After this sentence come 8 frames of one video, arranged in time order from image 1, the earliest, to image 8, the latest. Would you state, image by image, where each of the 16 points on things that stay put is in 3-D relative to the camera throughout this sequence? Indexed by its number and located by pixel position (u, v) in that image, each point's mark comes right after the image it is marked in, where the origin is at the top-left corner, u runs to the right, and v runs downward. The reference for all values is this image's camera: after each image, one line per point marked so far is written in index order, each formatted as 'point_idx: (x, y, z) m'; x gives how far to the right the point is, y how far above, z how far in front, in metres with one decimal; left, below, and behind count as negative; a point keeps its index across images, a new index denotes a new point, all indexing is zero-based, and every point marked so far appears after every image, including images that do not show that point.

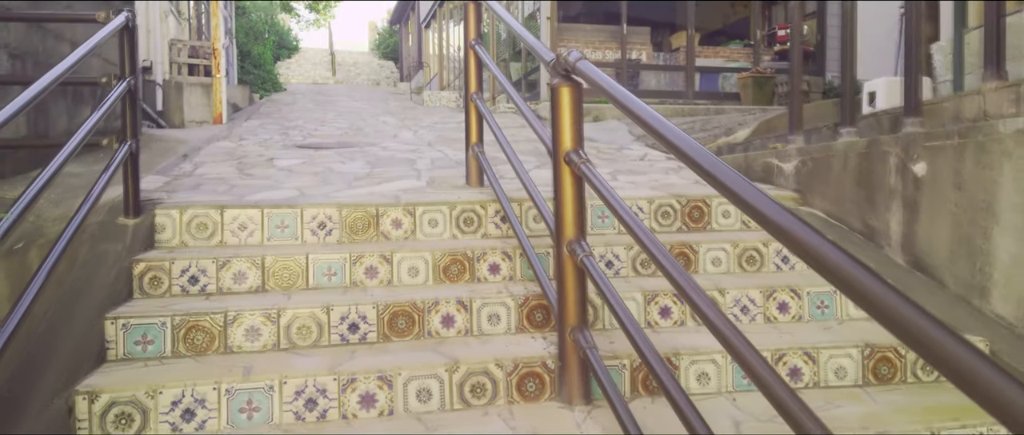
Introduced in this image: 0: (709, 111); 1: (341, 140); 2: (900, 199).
0: (+2.8, +1.5, +10.5) m
1: (-1.8, +0.8, +7.6) m
2: (+1.9, +0.1, +3.7) m
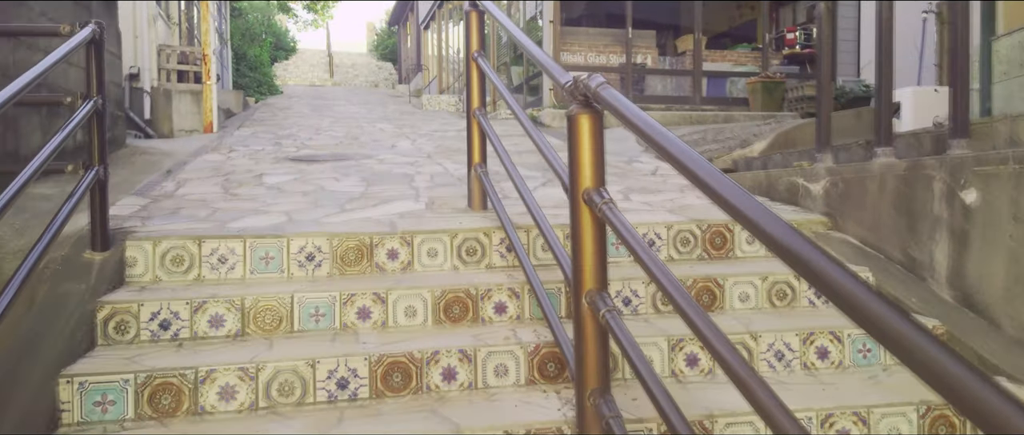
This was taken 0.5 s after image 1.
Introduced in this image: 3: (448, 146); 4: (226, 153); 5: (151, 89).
0: (+2.8, +1.4, +10.2) m
1: (-1.7, +0.6, +7.3) m
2: (+2.0, 0.0, +3.3) m
3: (-0.7, +0.8, +7.9) m
4: (-2.6, +0.6, +6.8) m
5: (-4.2, +1.5, +8.6) m
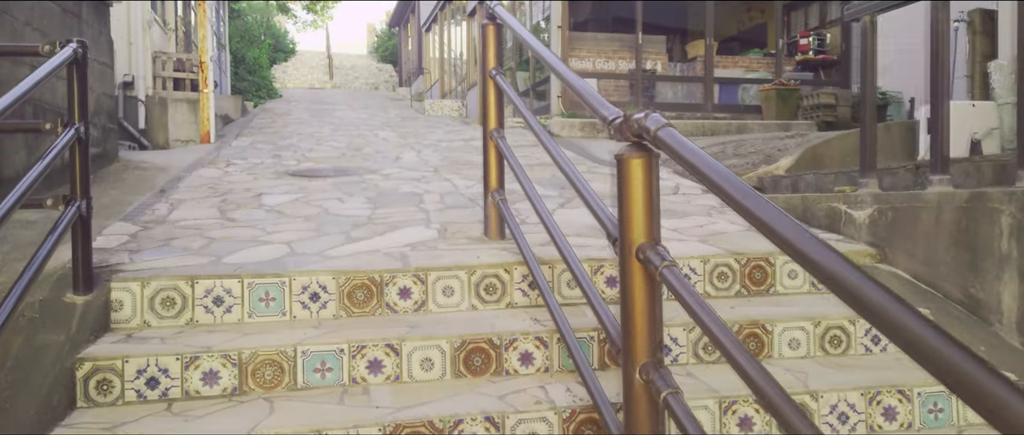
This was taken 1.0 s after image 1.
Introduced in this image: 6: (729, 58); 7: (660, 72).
0: (+2.9, +1.2, +9.9) m
1: (-1.6, +0.5, +7.0) m
2: (+2.1, -0.2, +3.0) m
3: (-0.6, +0.6, +7.6) m
4: (-2.5, +0.4, +6.5) m
5: (-4.1, +1.3, +8.3) m
6: (+3.3, +2.4, +11.3) m
7: (+2.2, +2.2, +11.0) m
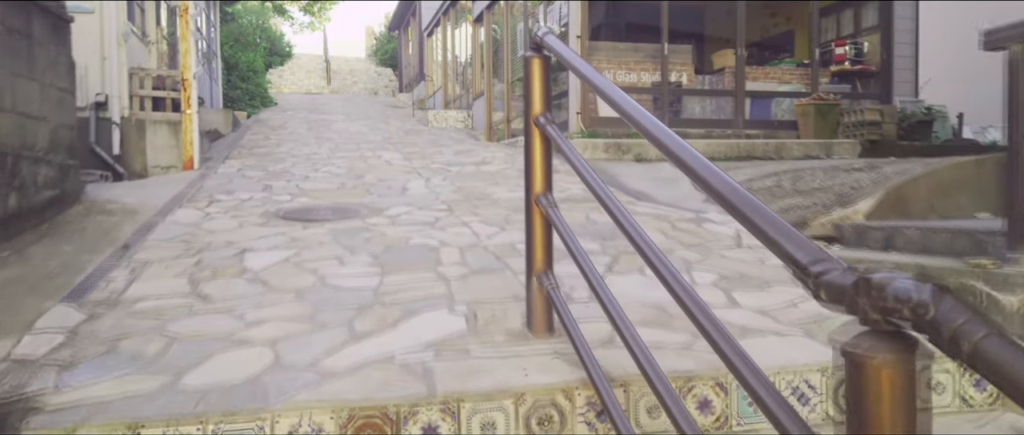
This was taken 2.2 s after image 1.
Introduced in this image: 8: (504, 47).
0: (+3.1, +0.9, +9.0) m
1: (-1.4, +0.1, +6.1) m
2: (+2.3, -0.6, +2.2) m
3: (-0.4, +0.2, +6.7) m
4: (-2.3, +0.1, +5.6) m
5: (-3.9, +1.0, +7.4) m
6: (+3.5, +2.1, +10.4) m
7: (+2.4, +1.8, +10.2) m
8: (-0.2, +3.0, +13.2) m
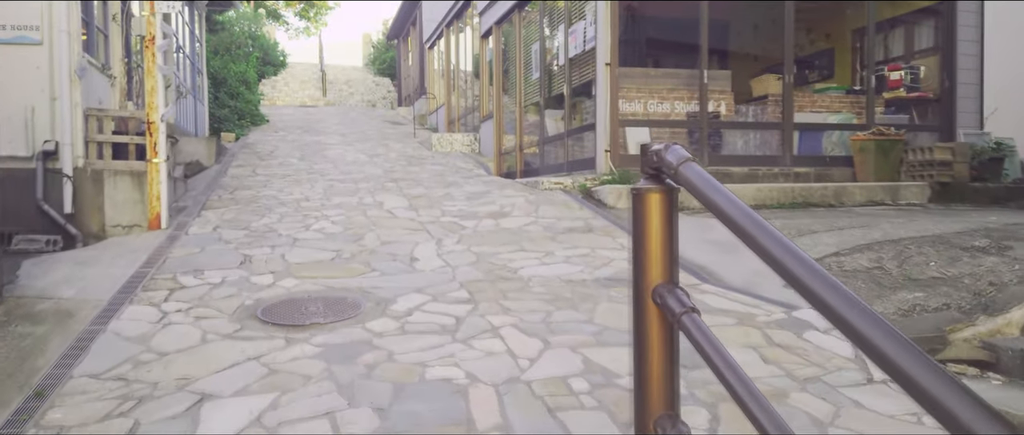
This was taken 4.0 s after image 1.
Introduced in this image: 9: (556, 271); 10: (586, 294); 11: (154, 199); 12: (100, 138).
0: (+3.3, +0.3, +7.9) m
1: (-1.2, -0.4, +4.9) m
2: (+2.5, -1.1, +1.0) m
3: (-0.2, -0.3, +5.6) m
4: (-2.1, -0.5, +4.5) m
5: (-3.7, +0.4, +6.2) m
6: (+3.7, +1.5, +9.3) m
7: (+2.6, +1.2, +9.0) m
8: (0.0, +2.4, +12.0) m
9: (+0.3, -0.4, +5.3) m
10: (+0.5, -0.5, +4.7) m
11: (-3.1, +0.2, +6.4) m
12: (-3.5, +0.7, +6.4) m
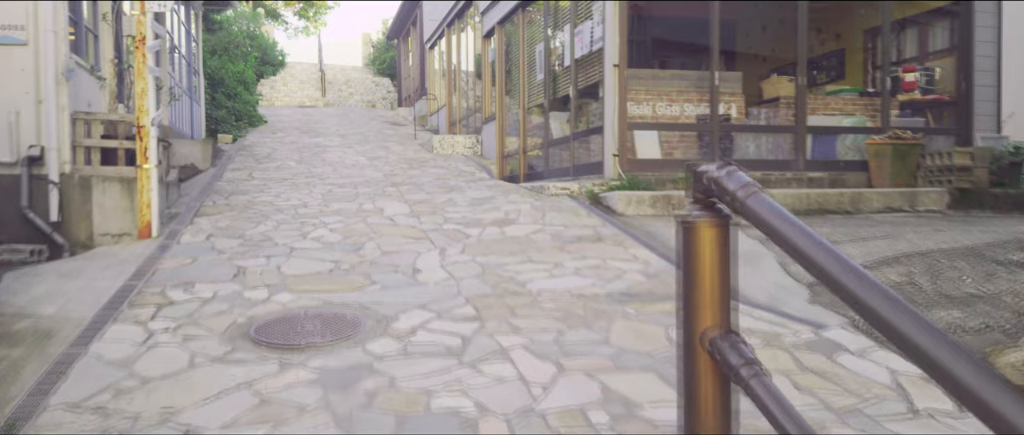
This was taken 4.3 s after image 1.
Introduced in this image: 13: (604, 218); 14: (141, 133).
0: (+3.4, +0.2, +7.6) m
1: (-1.2, -0.5, +4.7) m
2: (+2.6, -1.2, +0.7) m
3: (-0.1, -0.4, +5.3) m
4: (-2.0, -0.6, +4.2) m
5: (-3.6, +0.3, +6.0) m
6: (+3.7, +1.4, +9.0) m
7: (+2.6, +1.2, +8.7) m
8: (+0.1, +2.4, +11.7) m
9: (+0.4, -0.5, +5.0) m
10: (+0.5, -0.6, +4.4) m
11: (-3.0, +0.1, +6.1) m
12: (-3.5, +0.6, +6.1) m
13: (+0.9, 0.0, +6.9) m
14: (-3.1, +0.7, +6.1) m
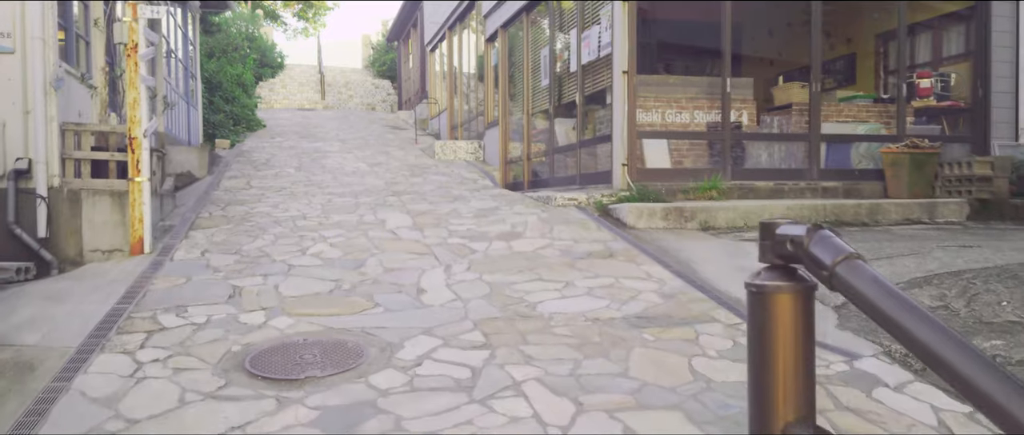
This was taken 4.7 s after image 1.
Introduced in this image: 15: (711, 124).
0: (+3.5, +0.1, +7.3) m
1: (-1.1, -0.6, +4.4) m
2: (+2.6, -1.3, +0.5) m
3: (0.0, -0.5, +5.1) m
4: (-2.0, -0.7, +3.9) m
5: (-3.5, +0.2, +5.7) m
6: (+3.8, +1.3, +8.8) m
7: (+2.7, +1.0, +8.5) m
8: (+0.2, +2.2, +11.5) m
9: (+0.4, -0.6, +4.8) m
10: (+0.6, -0.7, +4.2) m
11: (-3.0, 0.0, +5.9) m
12: (-3.4, +0.5, +5.9) m
13: (+0.9, -0.1, +6.7) m
14: (-3.0, +0.6, +5.9) m
15: (+2.3, +1.1, +8.4) m
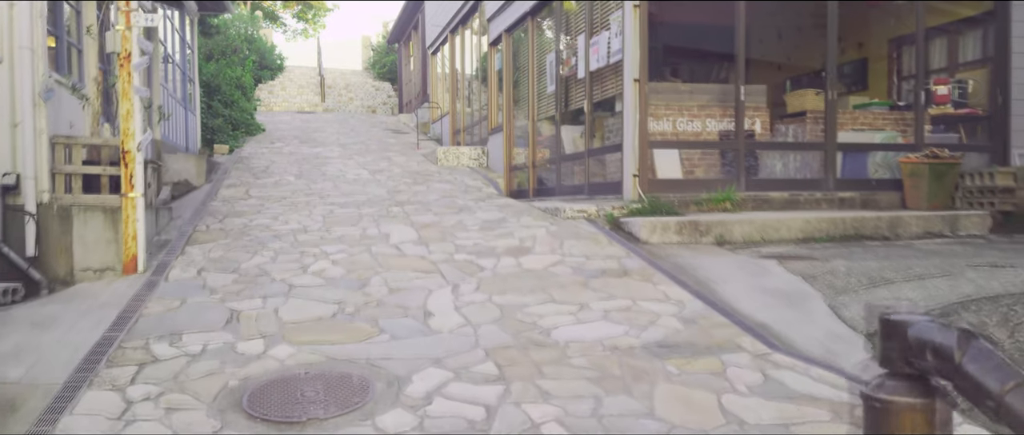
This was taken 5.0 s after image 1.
0: (+3.5, 0.0, +7.1) m
1: (-1.0, -0.8, +4.2) m
2: (+2.7, -1.5, +0.2) m
3: (0.0, -0.7, +4.8) m
4: (-1.9, -0.8, +3.7) m
5: (-3.5, +0.1, +5.4) m
6: (+3.9, +1.2, +8.5) m
7: (+2.8, +0.9, +8.2) m
8: (+0.2, +2.1, +11.2) m
9: (+0.5, -0.7, +4.5) m
10: (+0.7, -0.8, +3.9) m
11: (-2.9, -0.2, +5.6) m
12: (-3.3, +0.4, +5.6) m
13: (+1.0, -0.3, +6.4) m
14: (-2.9, +0.5, +5.6) m
15: (+2.3, +0.9, +8.2) m
